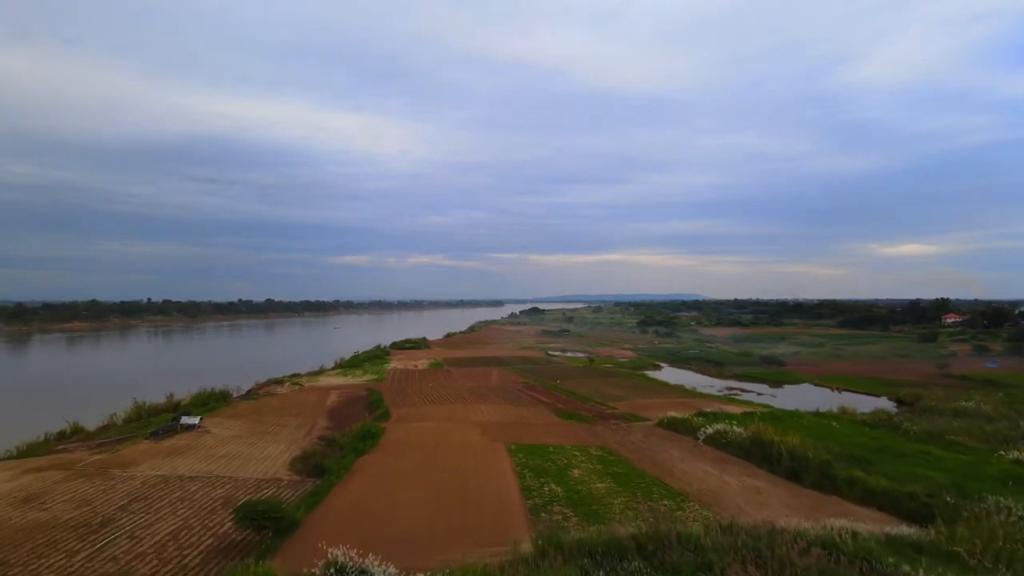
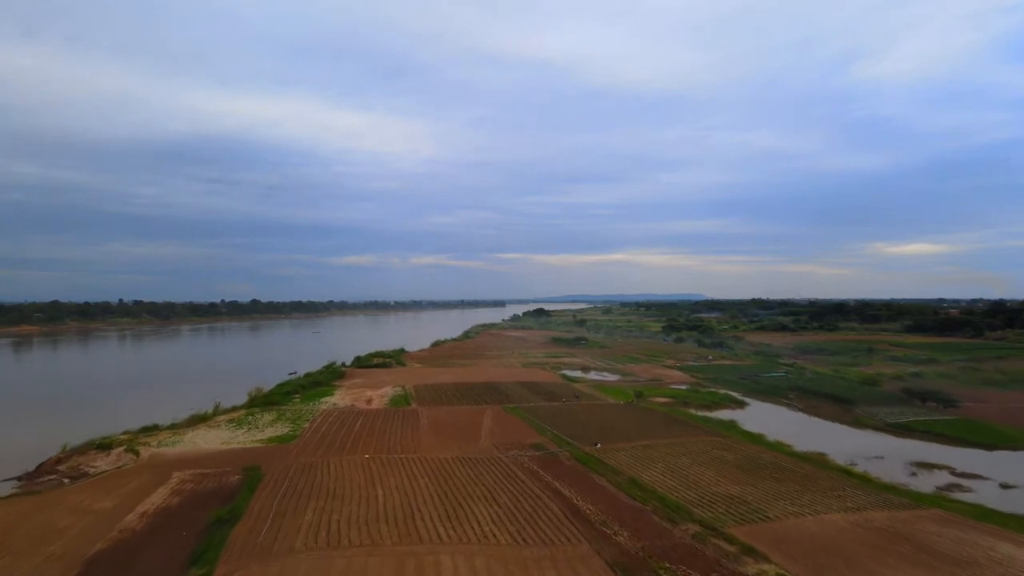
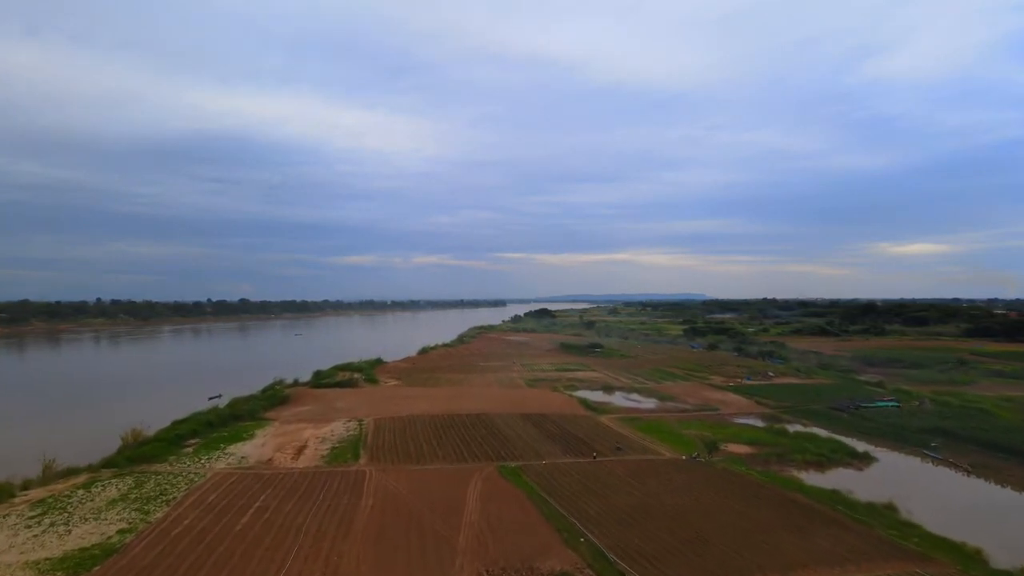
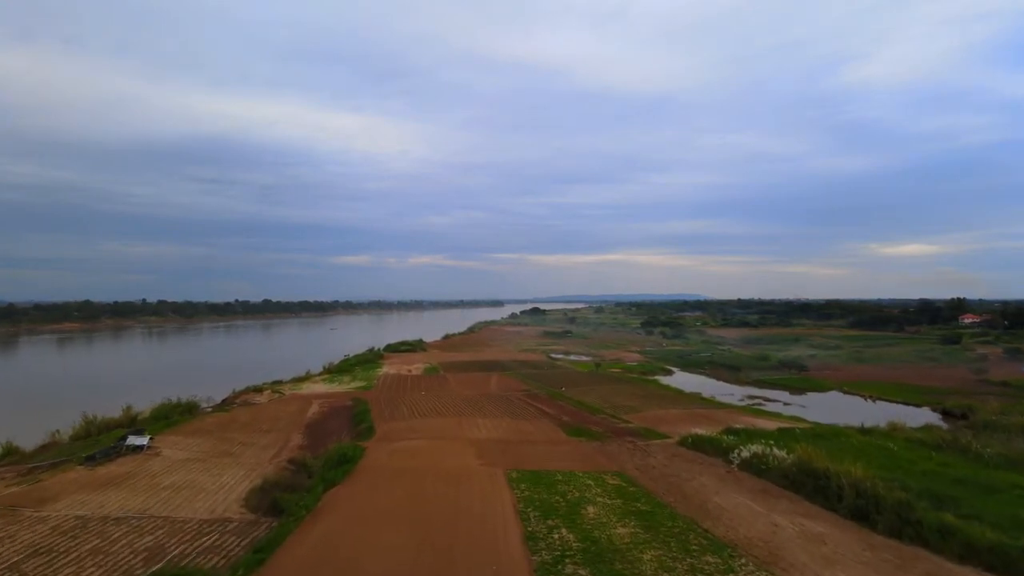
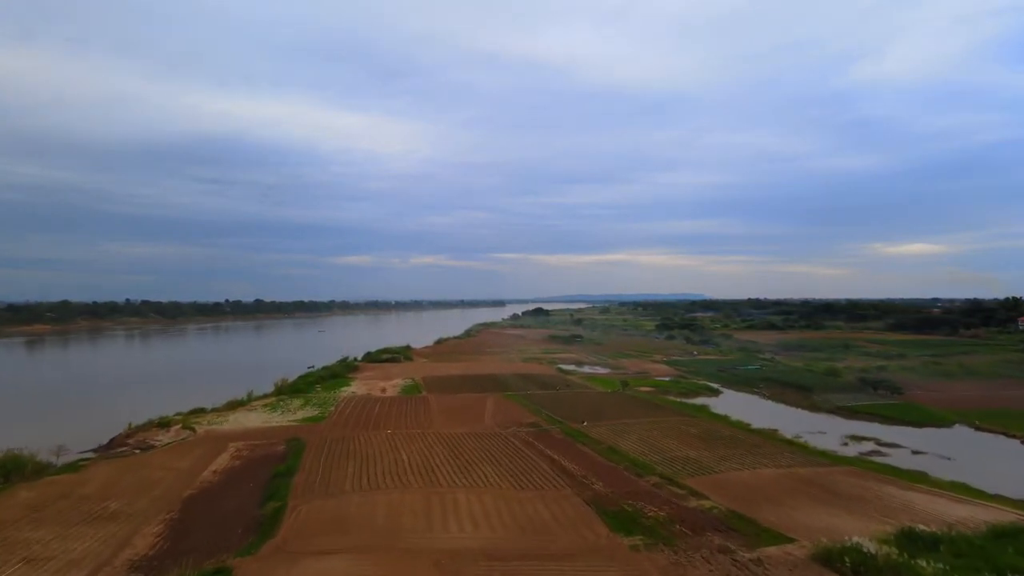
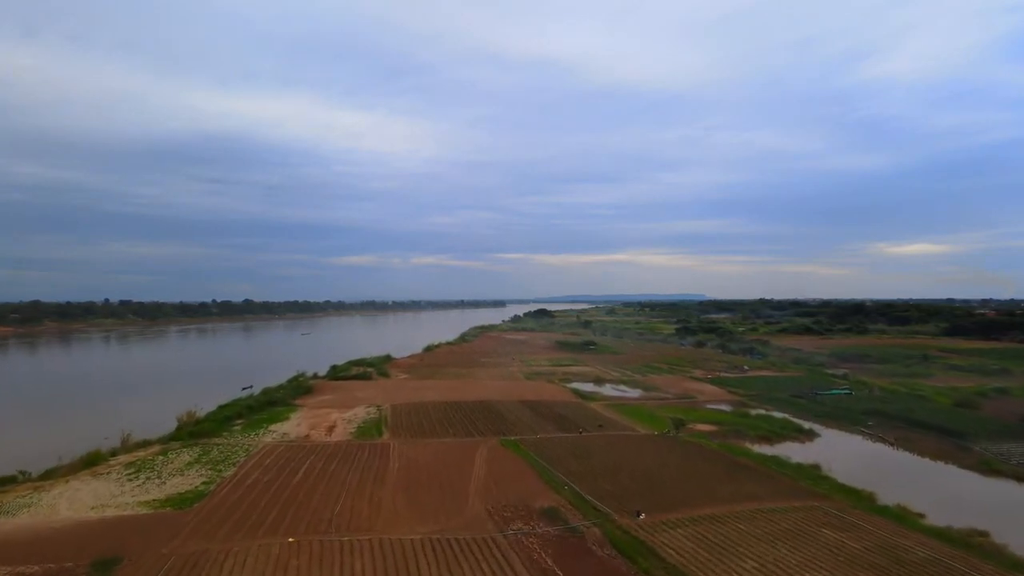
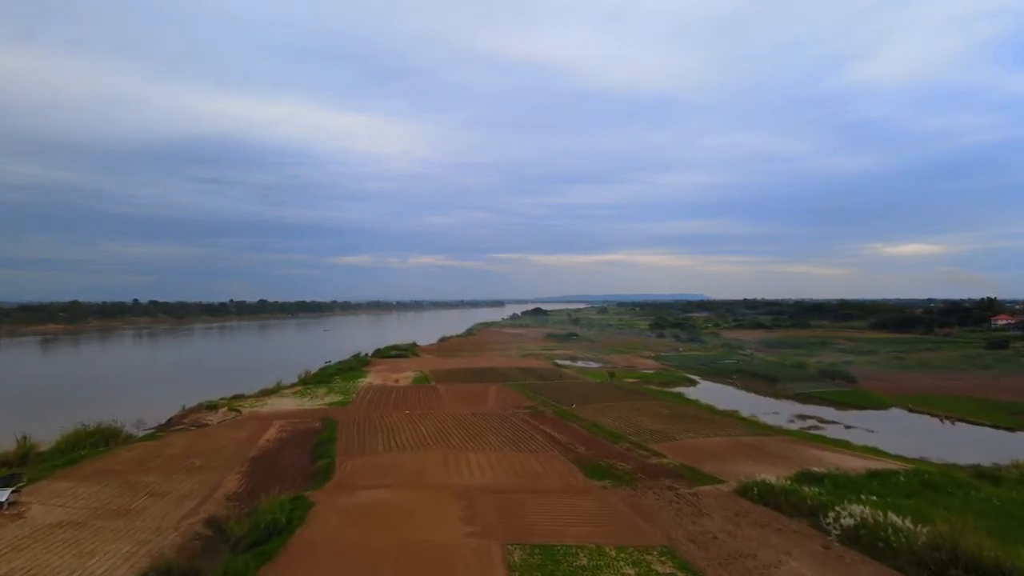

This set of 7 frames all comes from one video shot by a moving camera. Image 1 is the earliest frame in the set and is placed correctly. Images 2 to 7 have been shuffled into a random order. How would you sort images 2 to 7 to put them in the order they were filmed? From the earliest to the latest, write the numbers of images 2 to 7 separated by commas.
4, 7, 5, 2, 6, 3
